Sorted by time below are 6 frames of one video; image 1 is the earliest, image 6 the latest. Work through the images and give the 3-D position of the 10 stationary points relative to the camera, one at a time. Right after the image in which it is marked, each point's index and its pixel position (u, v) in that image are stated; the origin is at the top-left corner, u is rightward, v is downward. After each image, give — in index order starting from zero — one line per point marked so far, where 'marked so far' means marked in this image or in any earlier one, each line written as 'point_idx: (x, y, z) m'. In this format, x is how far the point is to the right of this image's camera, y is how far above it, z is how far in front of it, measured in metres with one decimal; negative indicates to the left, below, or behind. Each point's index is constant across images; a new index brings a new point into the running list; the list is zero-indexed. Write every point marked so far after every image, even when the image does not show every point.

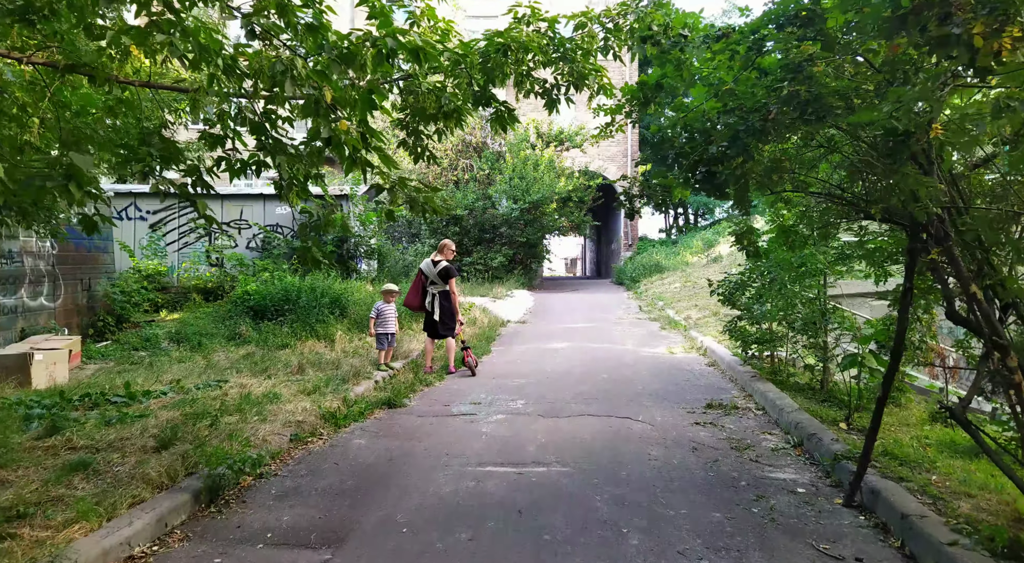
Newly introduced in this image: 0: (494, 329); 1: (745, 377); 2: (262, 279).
0: (-0.3, -0.8, +12.3) m
1: (+2.4, -1.0, +7.5) m
2: (-4.2, 0.0, +12.3) m
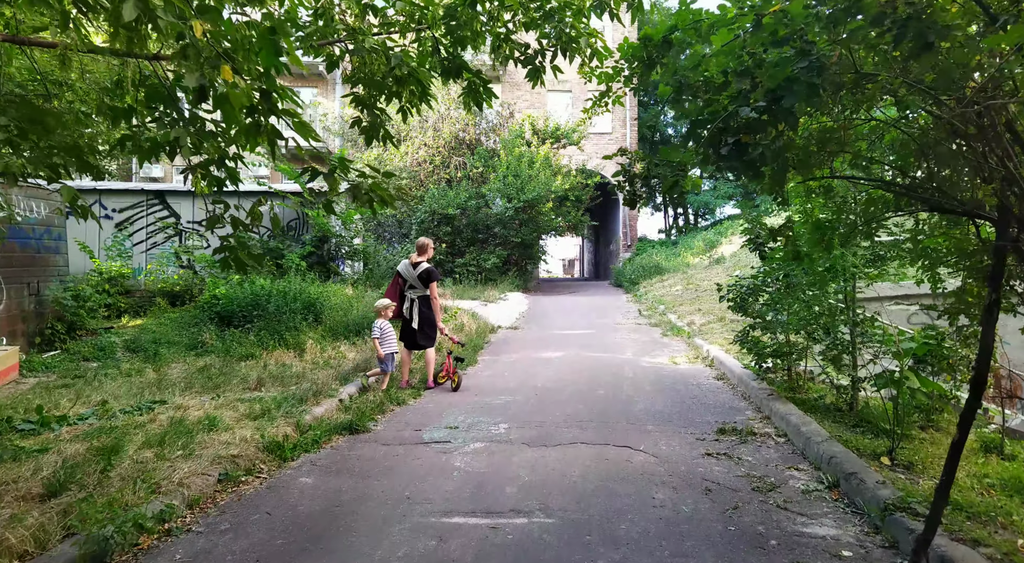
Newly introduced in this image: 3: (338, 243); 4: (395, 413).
0: (-0.4, -0.8, +11.4) m
1: (+2.2, -1.0, +6.6) m
2: (-4.3, 0.0, +11.4) m
3: (-3.2, +0.7, +13.4) m
4: (-1.0, -1.1, +6.5) m
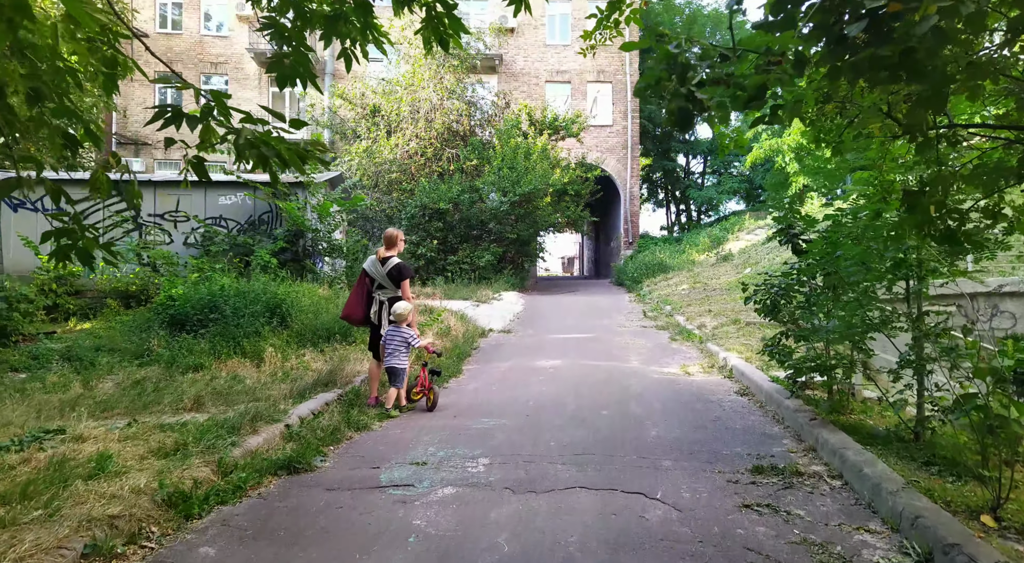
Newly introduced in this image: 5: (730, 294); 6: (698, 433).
0: (-0.6, -0.8, +10.2) m
1: (+2.1, -1.0, +5.4) m
2: (-4.5, 0.0, +10.2) m
3: (-3.3, +0.7, +12.2) m
4: (-1.1, -1.1, +5.3) m
5: (+4.3, -0.3, +14.5) m
6: (+1.4, -1.1, +5.4) m
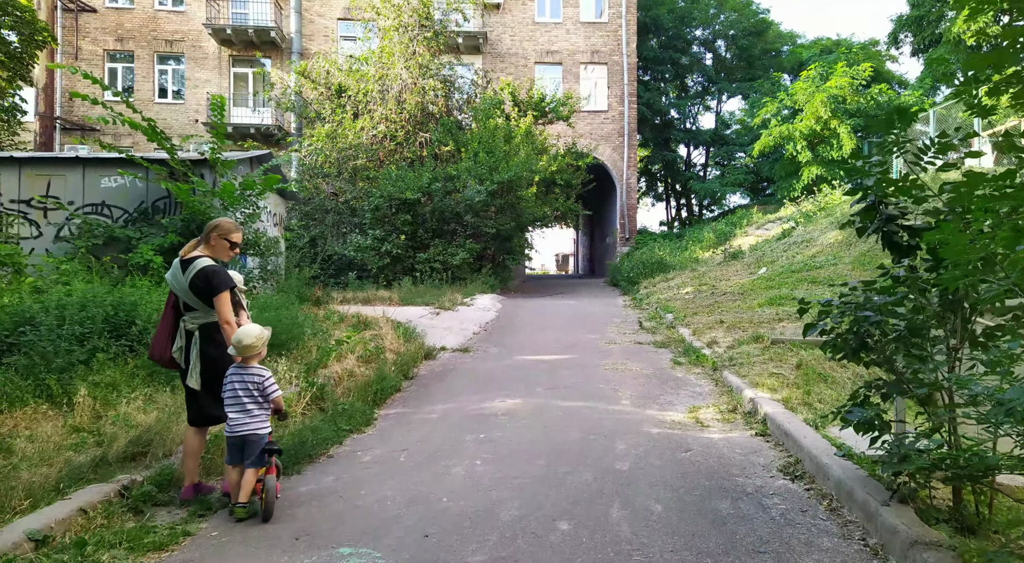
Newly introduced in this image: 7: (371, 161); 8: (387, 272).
0: (-1.1, -0.9, +7.6) m
1: (+1.6, -1.1, +2.8) m
2: (-5.0, -0.1, +7.6) m
3: (-3.8, +0.7, +9.6) m
4: (-1.6, -1.2, +2.7) m
5: (+3.7, -0.3, +11.9) m
6: (+0.9, -1.2, +2.8) m
7: (-3.7, +3.2, +19.6) m
8: (-3.0, +0.2, +17.7) m
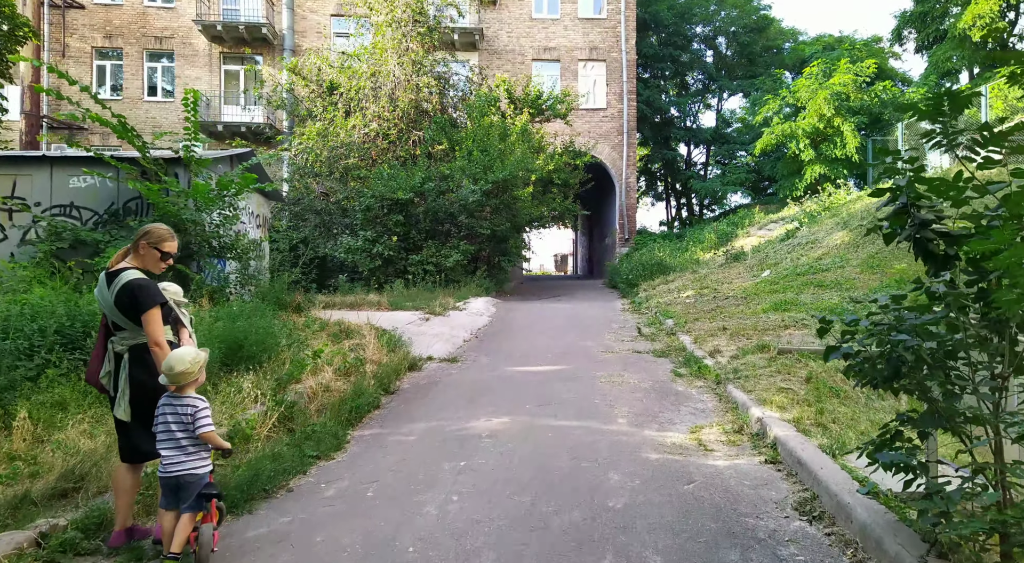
0: (-1.2, -0.9, +7.1) m
1: (+1.5, -1.2, +2.3) m
2: (-5.1, -0.1, +7.1) m
3: (-3.9, +0.6, +9.1) m
4: (-1.8, -1.3, +2.2) m
5: (+3.6, -0.4, +11.4) m
6: (+0.8, -1.3, +2.3) m
7: (-3.9, +3.1, +19.0) m
8: (-3.1, +0.2, +17.2) m
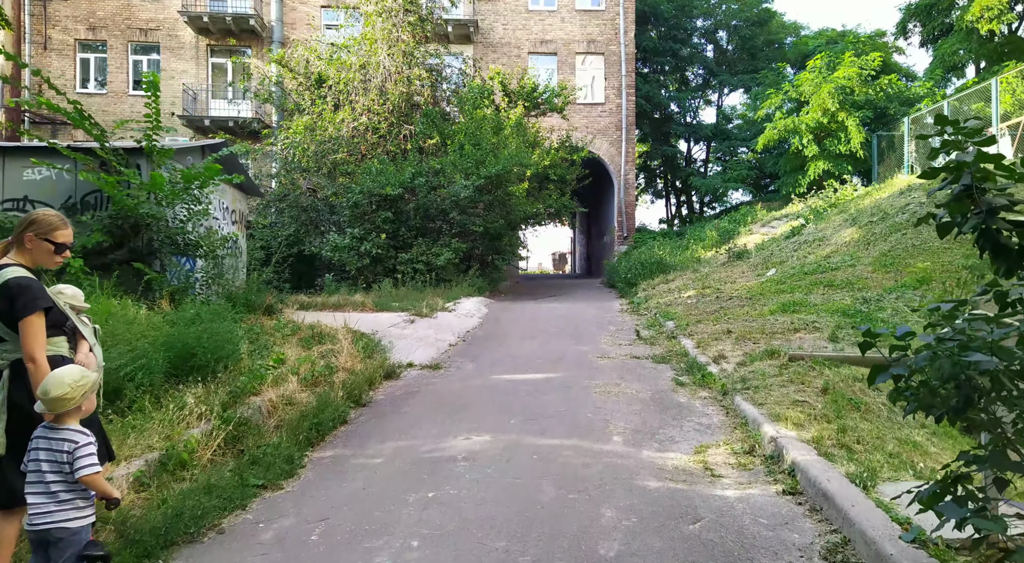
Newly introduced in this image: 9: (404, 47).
0: (-1.3, -0.9, +6.5) m
1: (+1.4, -1.2, +1.6) m
2: (-5.2, -0.1, +6.4) m
3: (-4.1, +0.6, +8.4) m
4: (-1.9, -1.3, +1.5) m
5: (+3.5, -0.4, +10.7) m
6: (+0.6, -1.3, +1.7) m
7: (-4.0, +3.2, +18.4) m
8: (-3.3, +0.2, +16.5) m
9: (-2.8, +6.0, +18.9) m
